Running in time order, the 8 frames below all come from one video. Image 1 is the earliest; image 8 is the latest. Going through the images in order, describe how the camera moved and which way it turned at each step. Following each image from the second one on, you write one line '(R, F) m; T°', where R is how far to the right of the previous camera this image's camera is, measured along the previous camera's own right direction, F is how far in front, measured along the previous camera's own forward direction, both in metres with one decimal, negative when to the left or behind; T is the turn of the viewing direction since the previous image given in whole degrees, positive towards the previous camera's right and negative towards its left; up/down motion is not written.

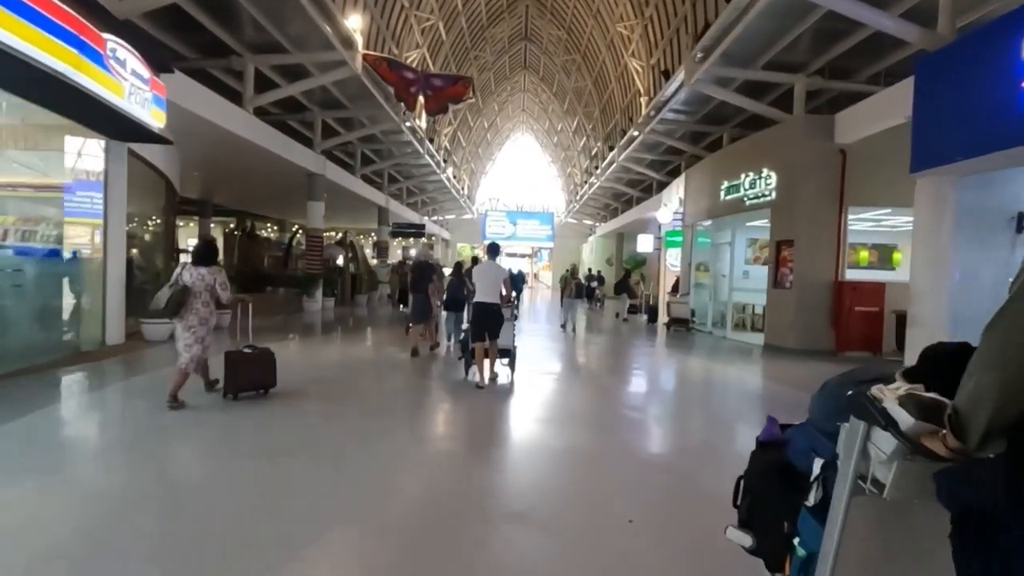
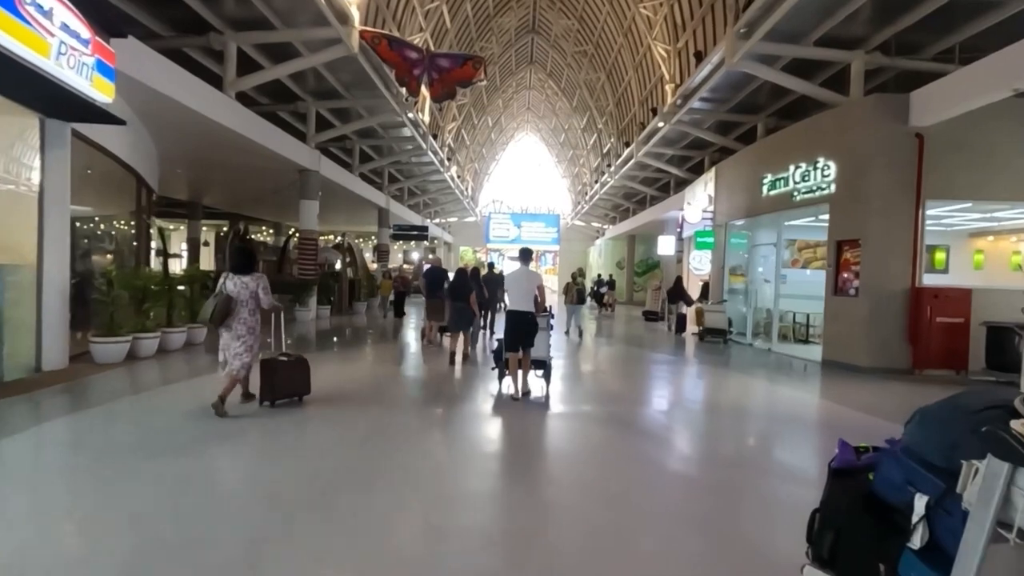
(-0.4, +1.5) m; 0°
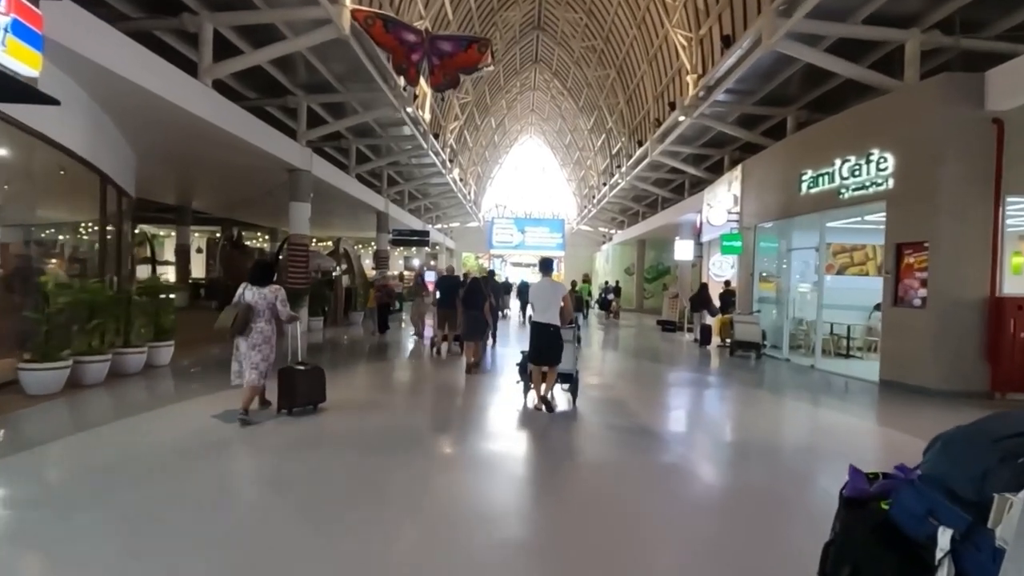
(-0.2, +1.3) m; 0°
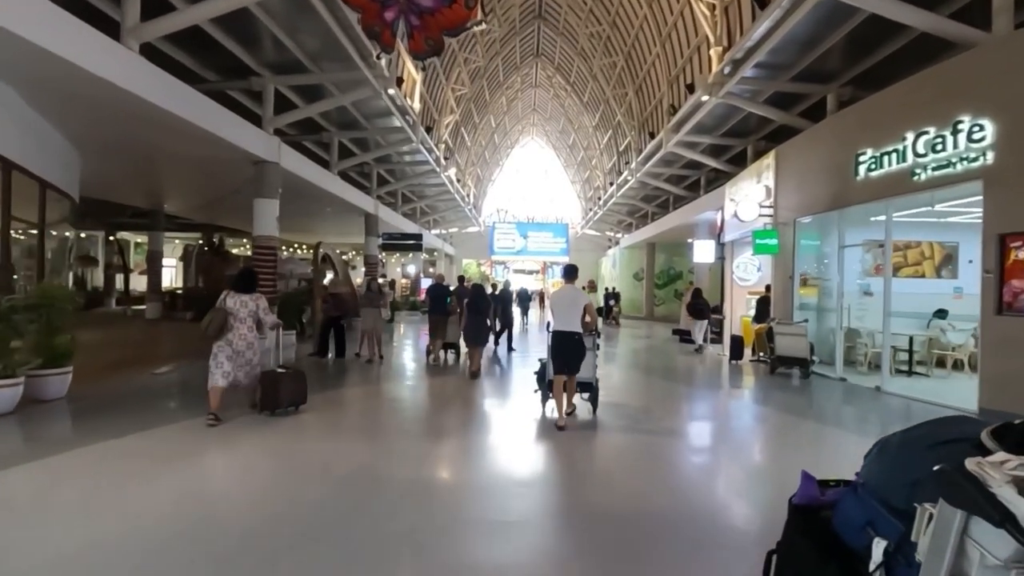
(+0.1, +1.9) m; 0°
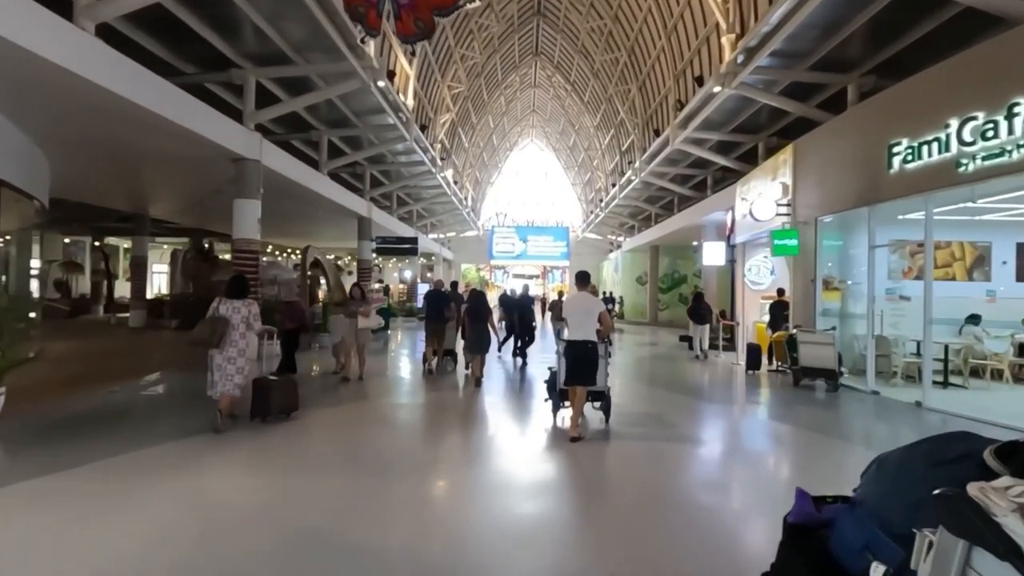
(0.0, +0.9) m; 0°
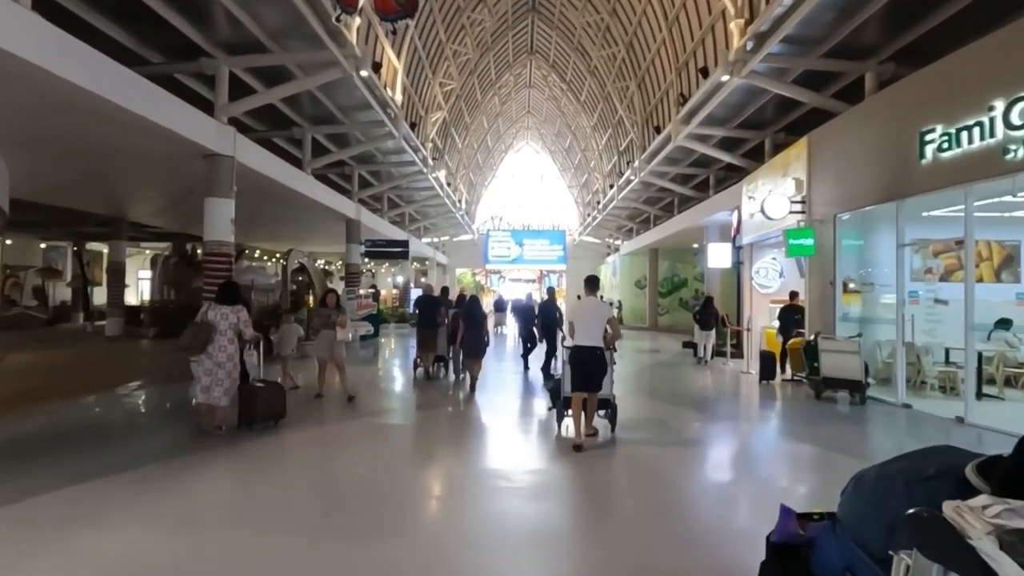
(0.0, +0.8) m; 0°
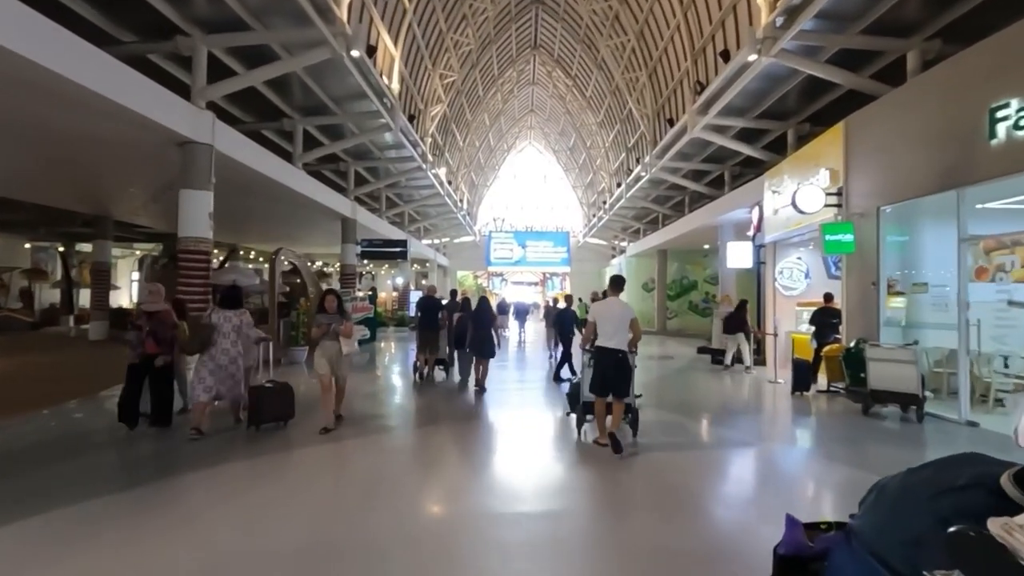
(-0.1, +1.0) m; 0°
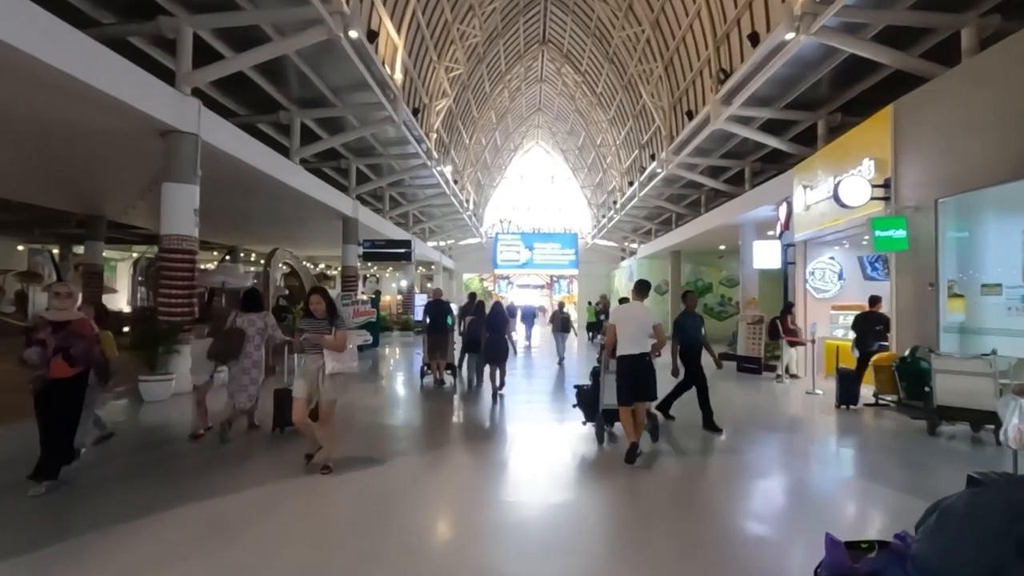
(-0.1, +0.9) m; -1°
